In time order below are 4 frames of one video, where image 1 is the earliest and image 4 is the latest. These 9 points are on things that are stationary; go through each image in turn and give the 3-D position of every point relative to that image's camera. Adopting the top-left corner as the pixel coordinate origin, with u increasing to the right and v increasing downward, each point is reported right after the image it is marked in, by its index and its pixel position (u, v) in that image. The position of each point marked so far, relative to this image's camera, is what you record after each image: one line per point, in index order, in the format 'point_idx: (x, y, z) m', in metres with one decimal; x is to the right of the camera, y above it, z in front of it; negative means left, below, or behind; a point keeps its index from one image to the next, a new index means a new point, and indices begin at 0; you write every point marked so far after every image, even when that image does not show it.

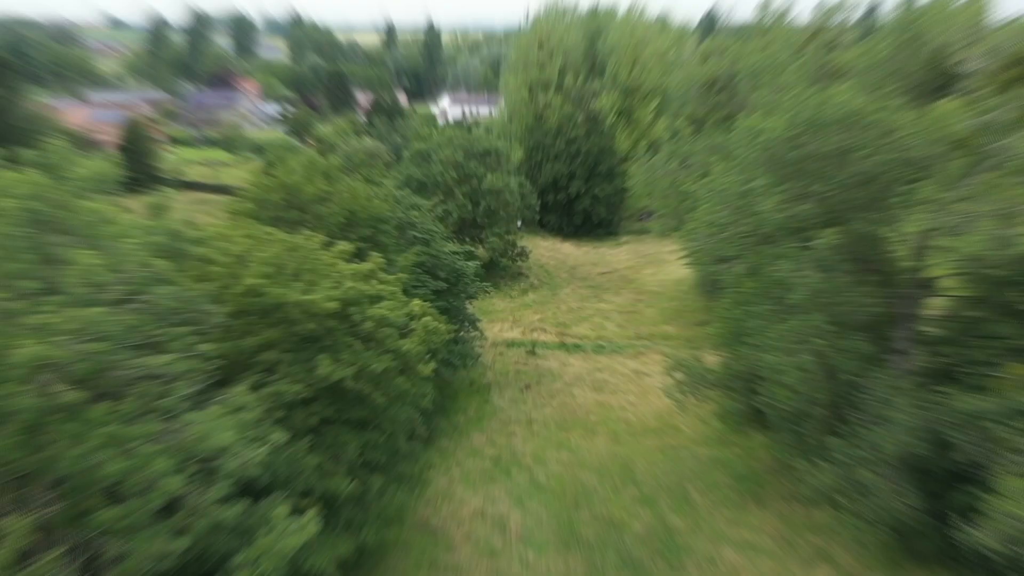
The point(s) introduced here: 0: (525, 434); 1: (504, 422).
0: (+0.3, -3.8, +17.1) m
1: (-0.3, -3.6, +17.7) m
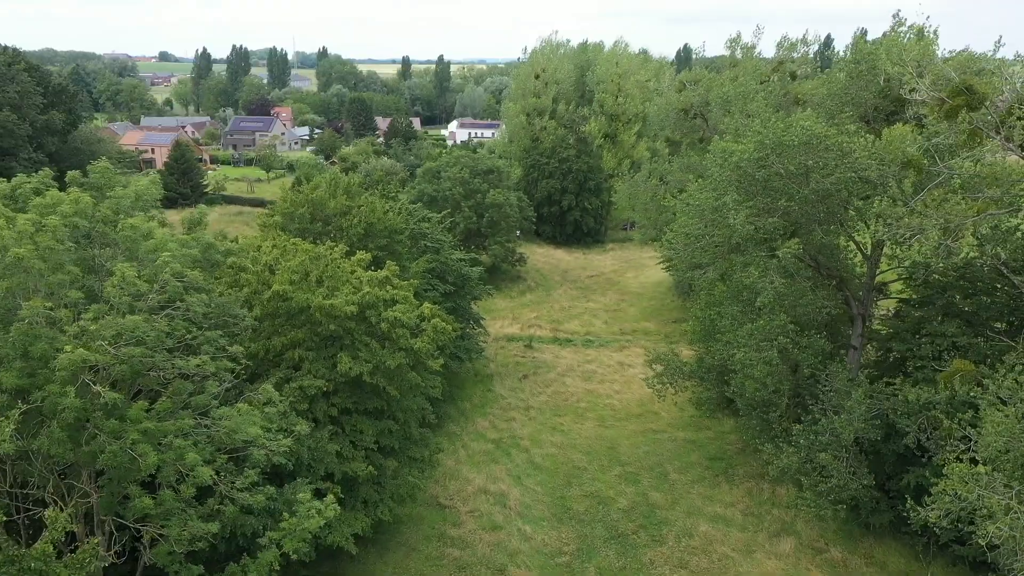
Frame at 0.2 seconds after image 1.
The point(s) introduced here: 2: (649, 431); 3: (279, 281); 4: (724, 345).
0: (+0.4, -3.9, +18.6) m
1: (-0.2, -3.7, +19.2) m
2: (+4.0, -4.2, +18.3) m
3: (-3.9, +0.1, +10.3) m
4: (+5.2, -1.4, +15.3) m
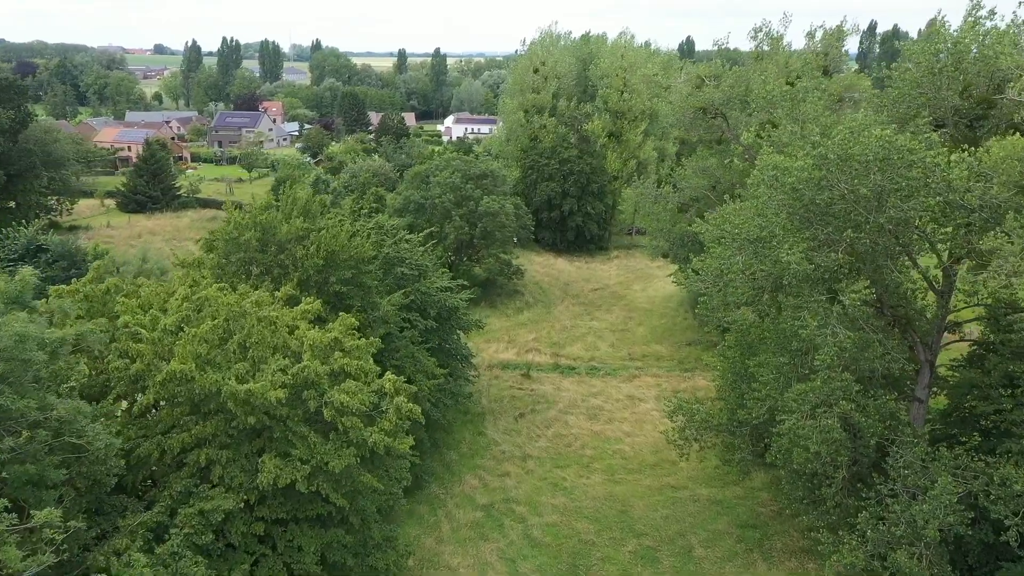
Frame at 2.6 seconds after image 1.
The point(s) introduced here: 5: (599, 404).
0: (+0.2, -4.7, +15.9) m
1: (-0.3, -4.5, +16.5) m
2: (+3.9, -5.0, +15.6) m
3: (-4.0, -0.8, +7.5) m
4: (+5.0, -2.3, +12.6) m
5: (+2.8, -3.7, +19.7) m
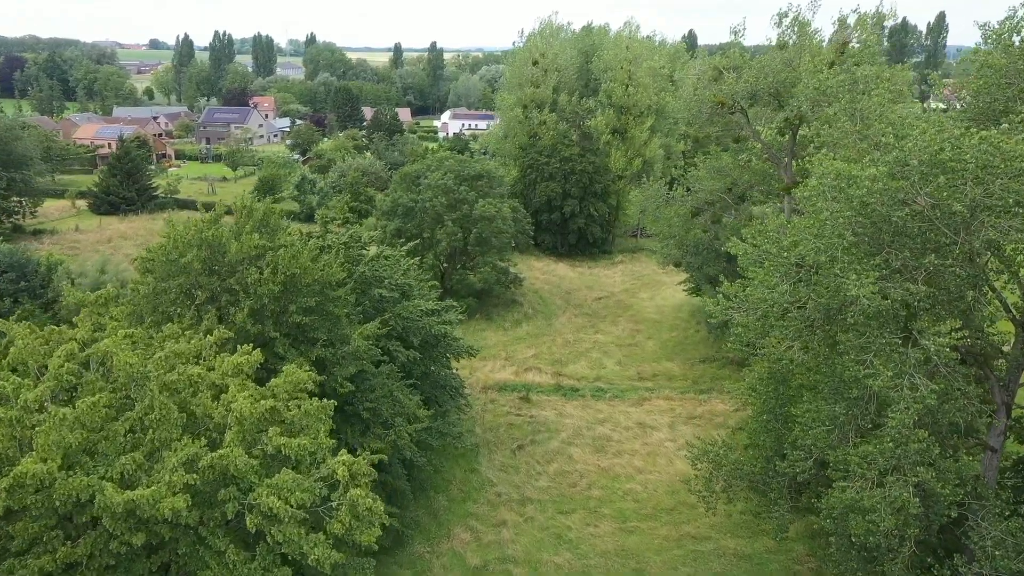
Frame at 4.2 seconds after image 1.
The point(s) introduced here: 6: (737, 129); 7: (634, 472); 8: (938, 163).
0: (+0.1, -5.2, +13.8) m
1: (-0.4, -5.0, +14.4) m
2: (+3.8, -5.5, +13.5) m
3: (-4.1, -1.4, +5.4) m
4: (+5.0, -2.8, +10.5) m
5: (+2.7, -4.1, +17.6) m
6: (+7.1, +5.0, +19.6) m
7: (+3.1, -4.7, +15.9) m
8: (+5.4, +1.6, +7.9) m
